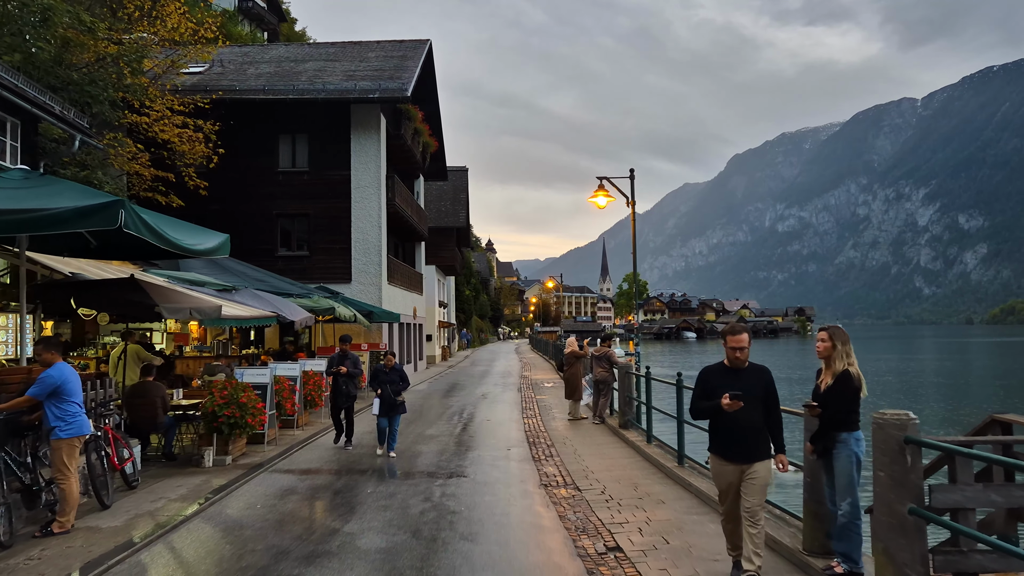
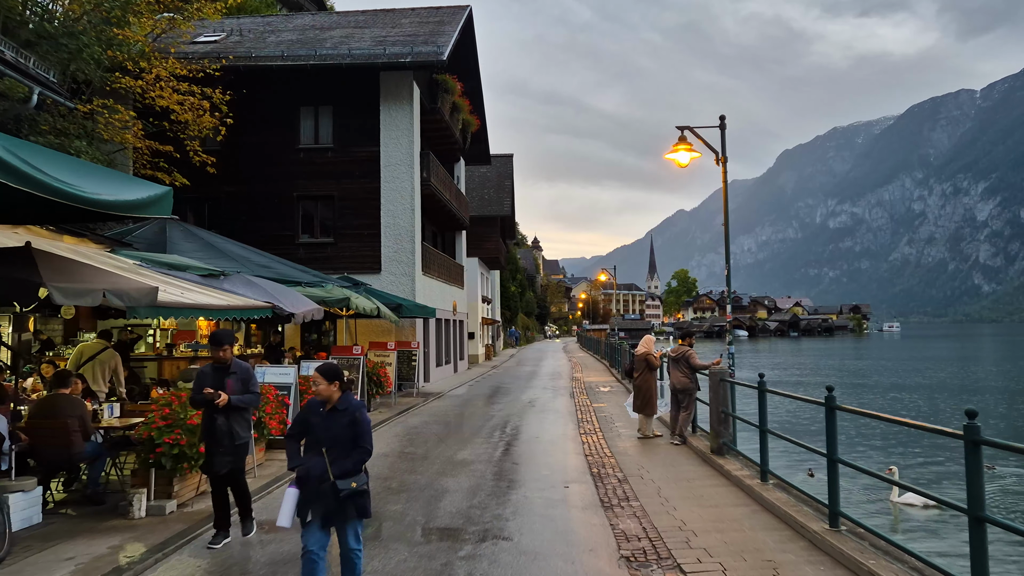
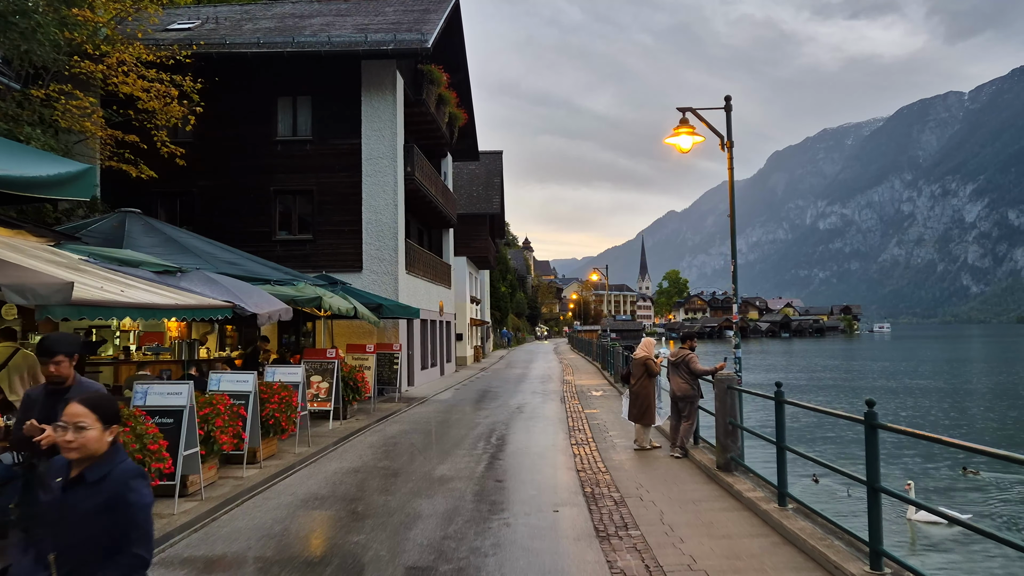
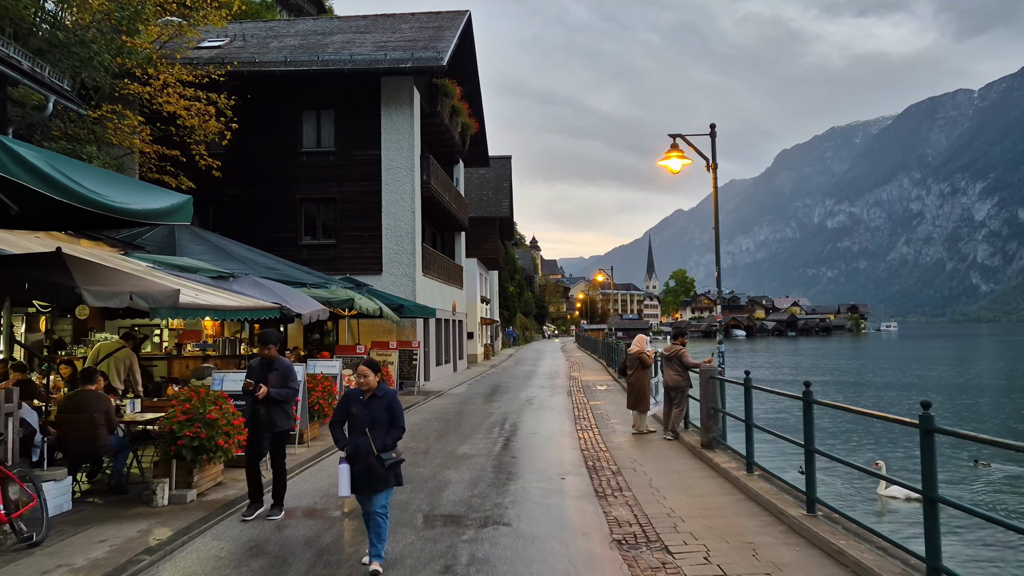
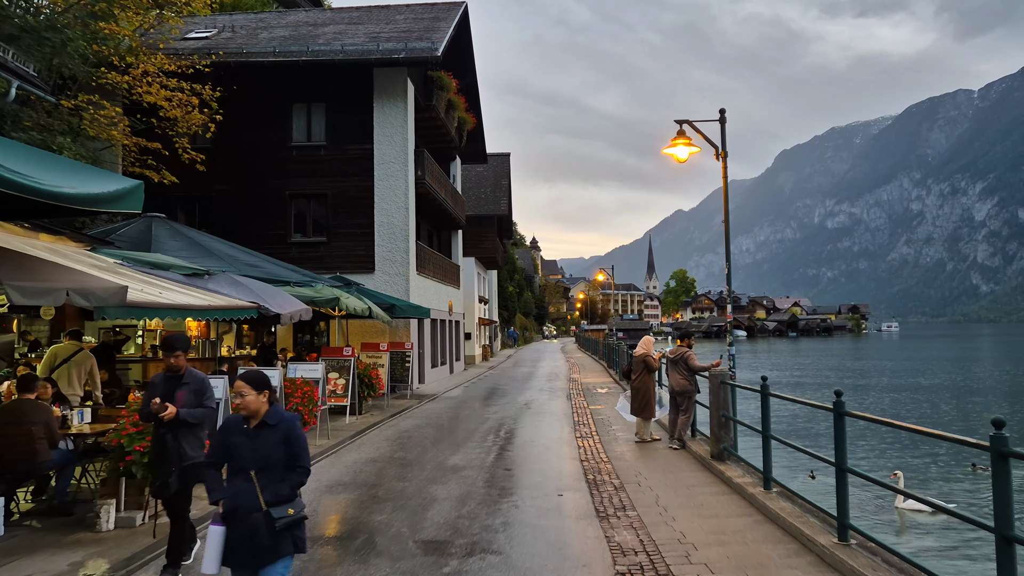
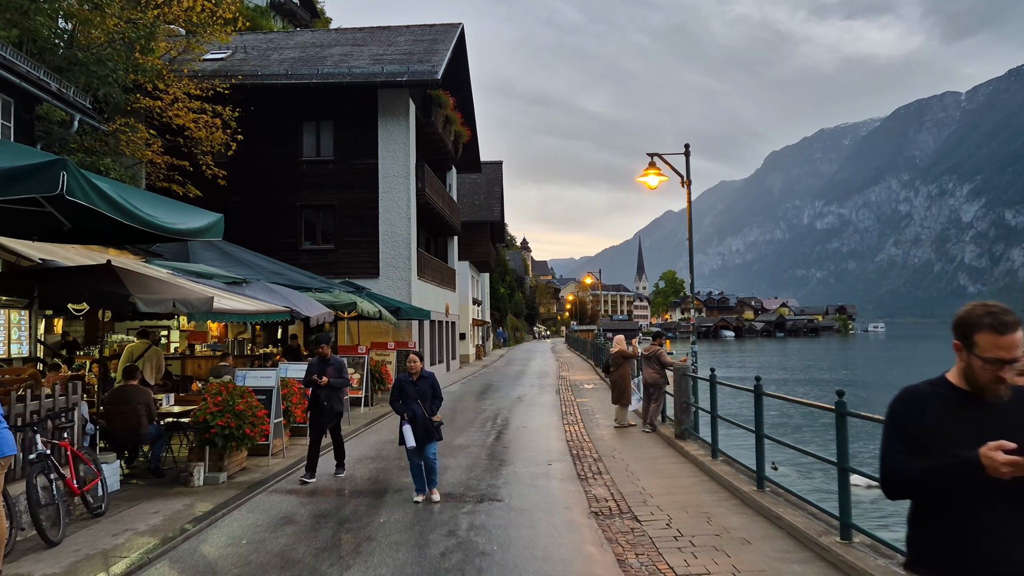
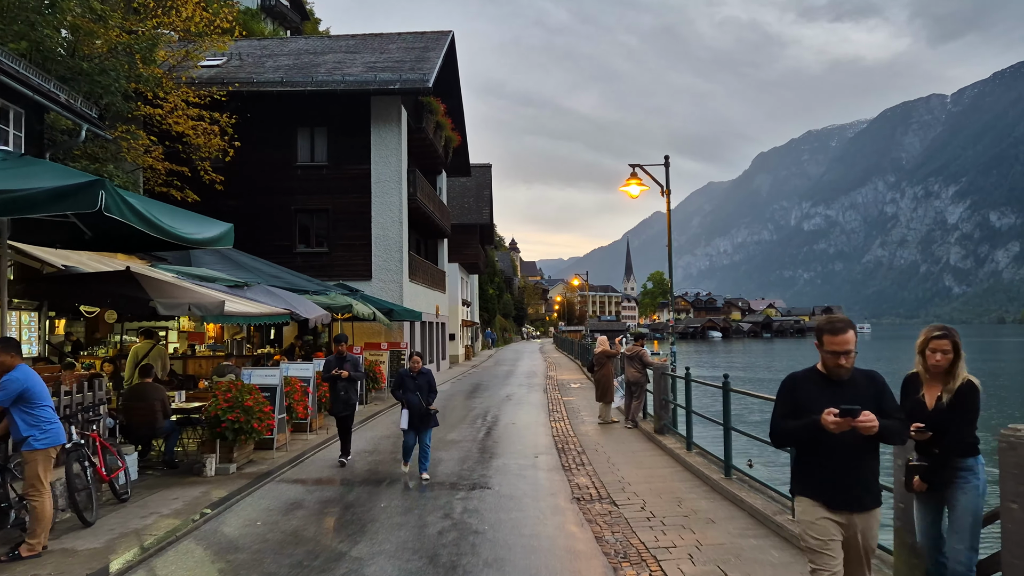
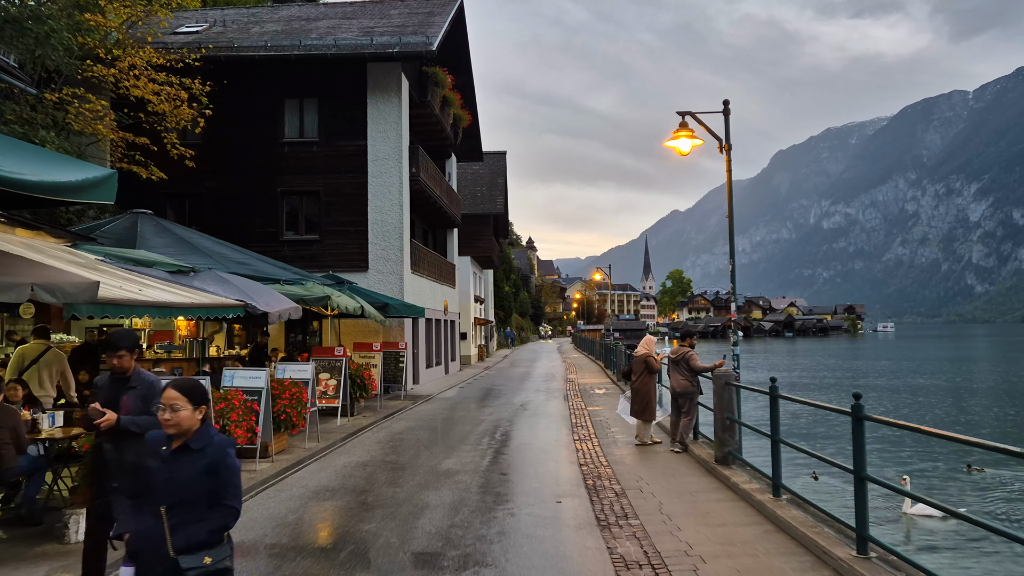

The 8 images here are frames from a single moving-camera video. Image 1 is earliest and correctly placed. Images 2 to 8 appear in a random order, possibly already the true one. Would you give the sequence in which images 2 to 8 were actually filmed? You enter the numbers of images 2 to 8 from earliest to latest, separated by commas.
7, 6, 4, 2, 5, 8, 3
